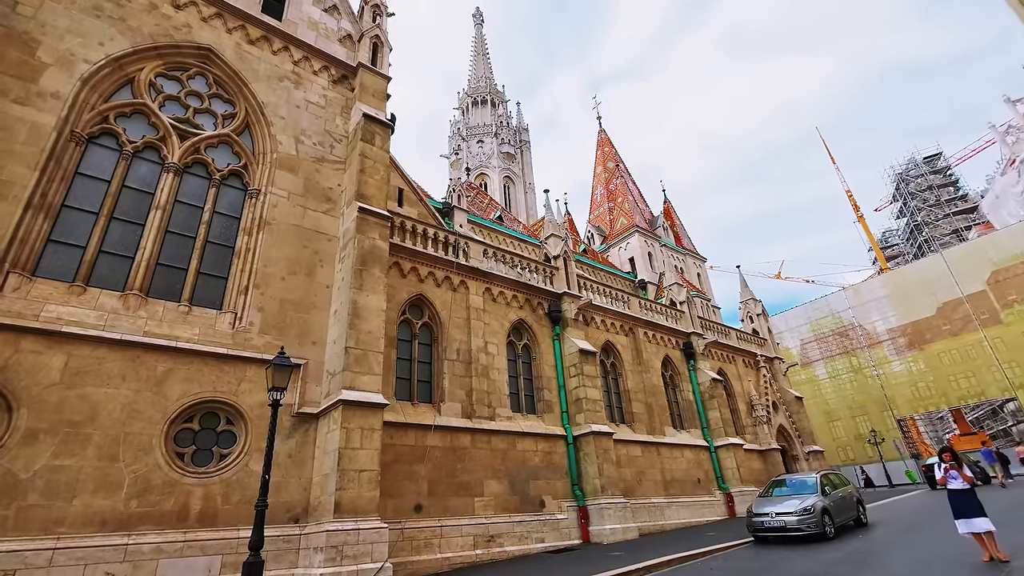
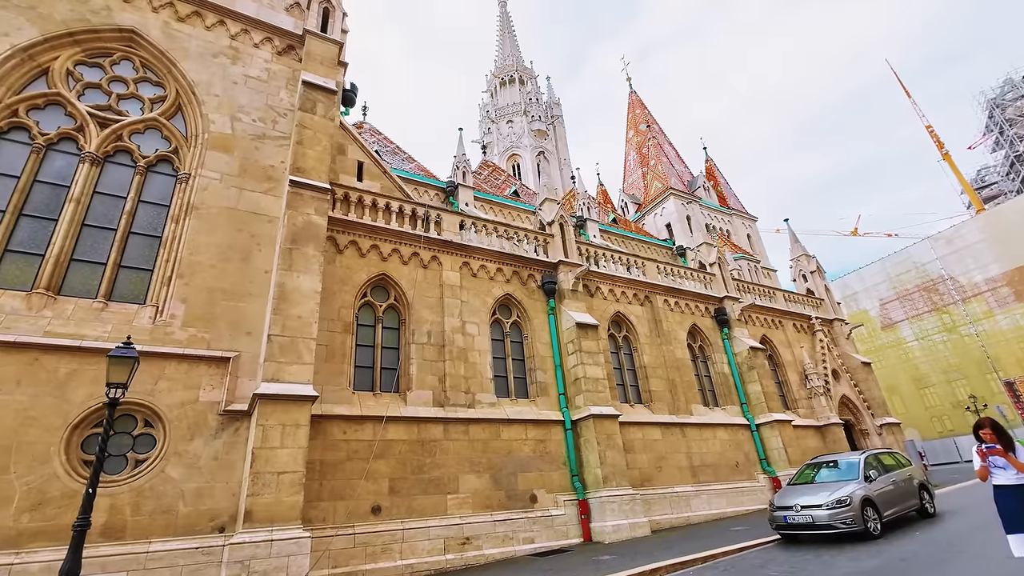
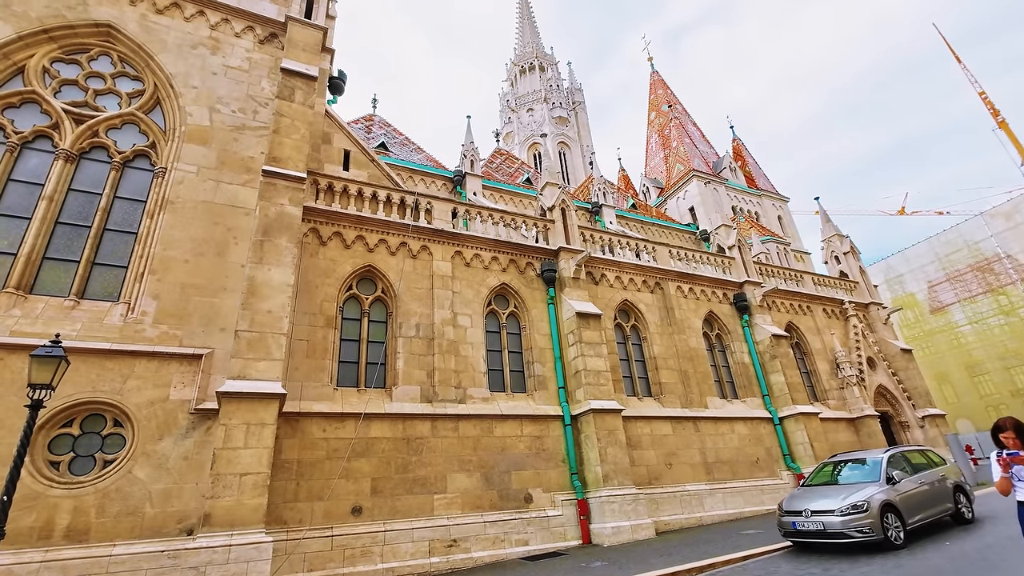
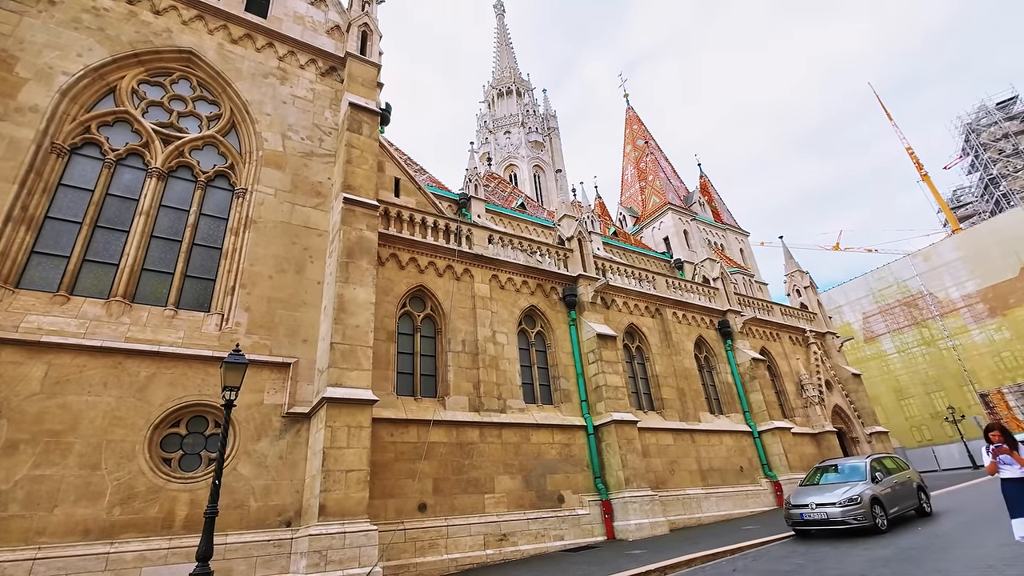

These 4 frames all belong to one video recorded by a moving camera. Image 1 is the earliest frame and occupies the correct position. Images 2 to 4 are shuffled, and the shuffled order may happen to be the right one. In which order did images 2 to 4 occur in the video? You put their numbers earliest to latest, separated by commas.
4, 2, 3
